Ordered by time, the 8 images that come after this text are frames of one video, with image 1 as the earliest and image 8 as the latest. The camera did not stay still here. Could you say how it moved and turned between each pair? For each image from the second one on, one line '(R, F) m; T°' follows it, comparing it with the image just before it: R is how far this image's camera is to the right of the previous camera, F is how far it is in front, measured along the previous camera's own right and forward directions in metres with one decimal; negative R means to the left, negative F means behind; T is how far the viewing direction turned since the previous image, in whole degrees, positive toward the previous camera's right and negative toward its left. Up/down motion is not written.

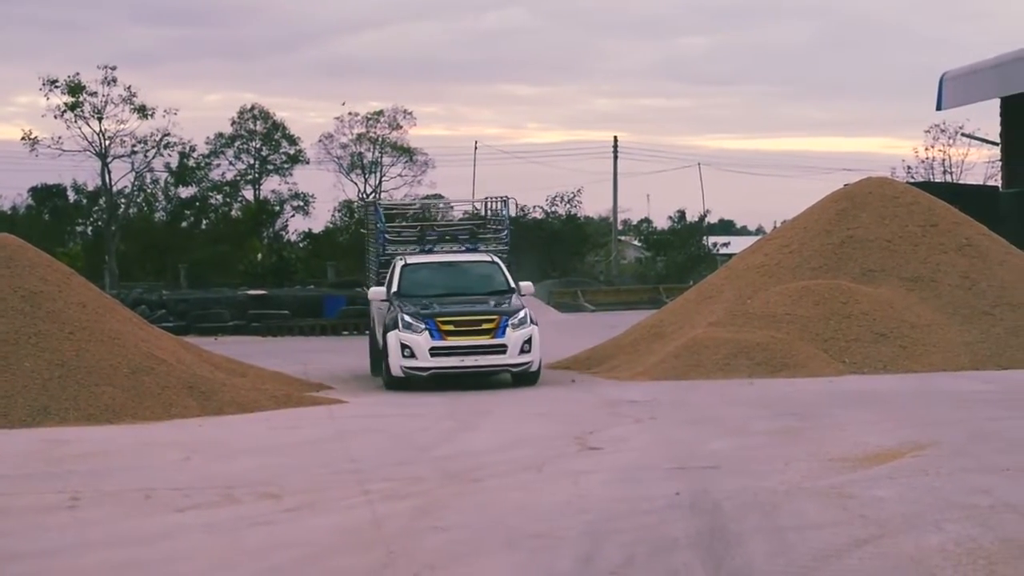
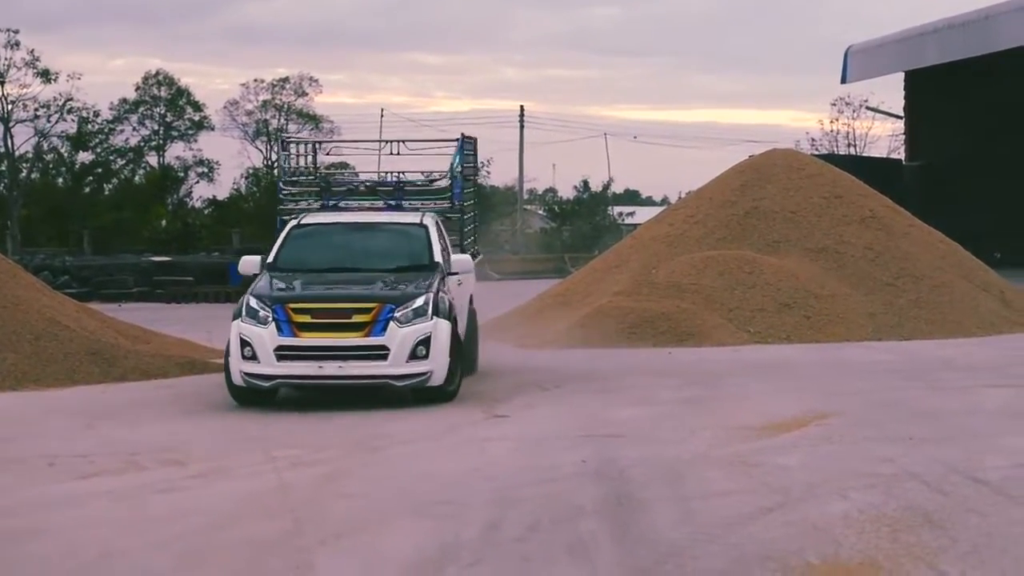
(0.0, 0.0) m; +2°
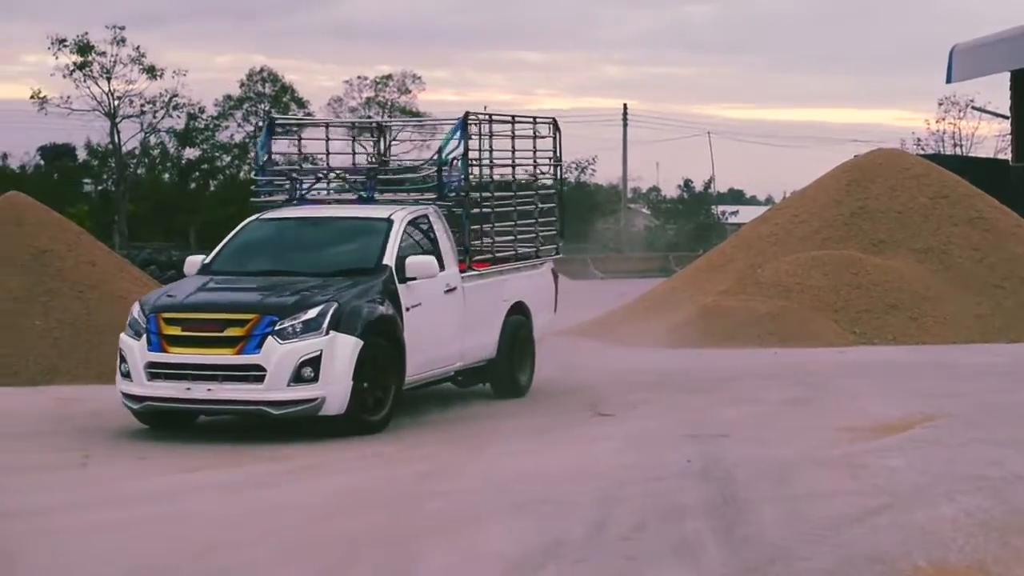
(0.0, 0.0) m; -3°
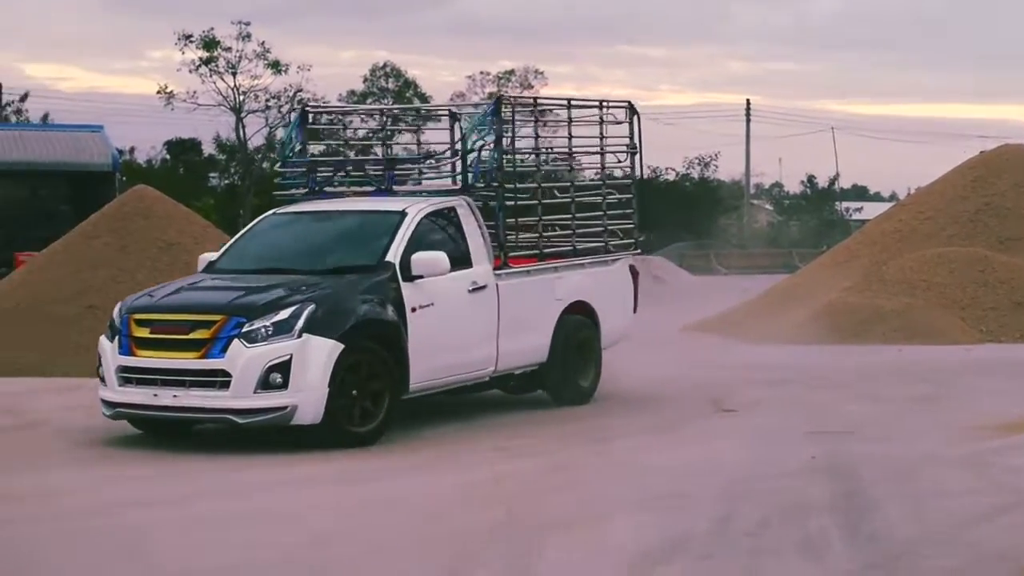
(0.0, 0.0) m; -3°
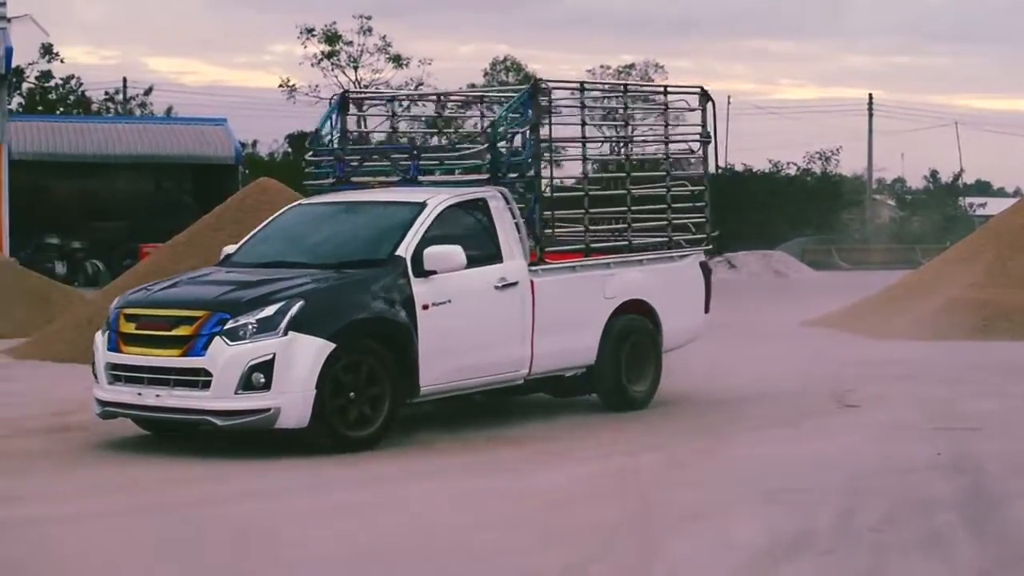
(0.0, 0.0) m; -3°
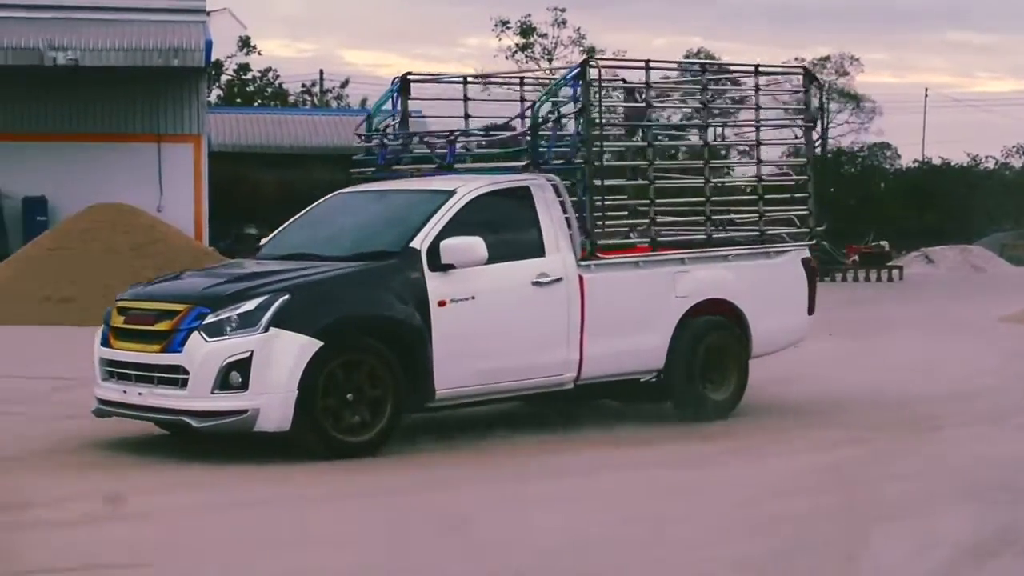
(+0.6, +0.6) m; -5°
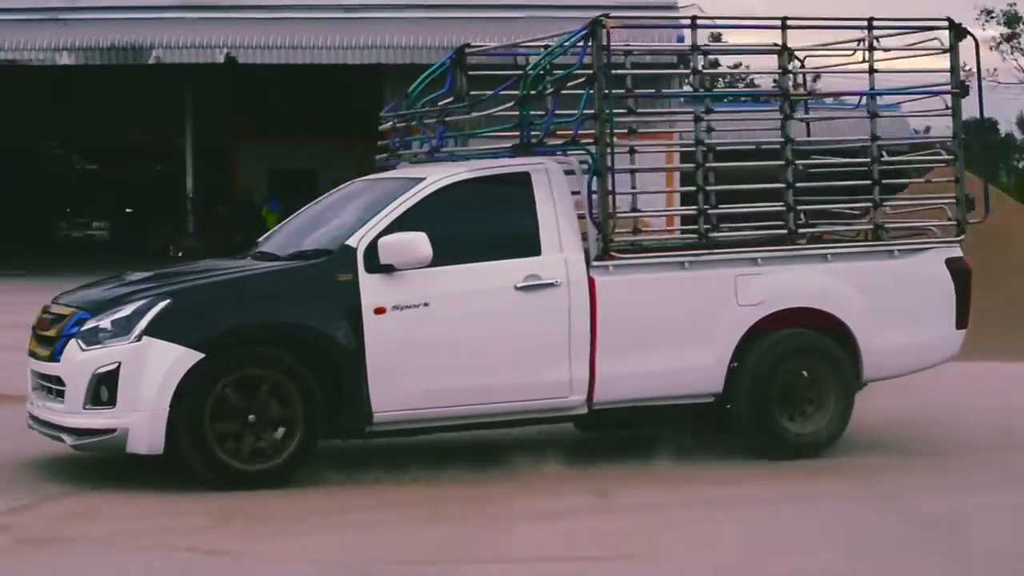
(+1.4, +1.3) m; -12°
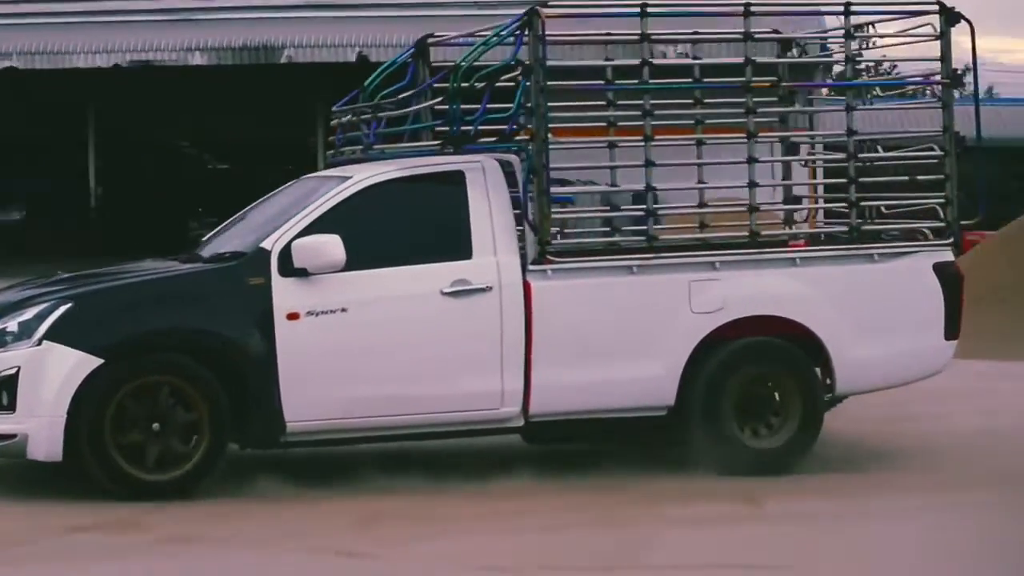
(+0.6, +0.3) m; -3°
